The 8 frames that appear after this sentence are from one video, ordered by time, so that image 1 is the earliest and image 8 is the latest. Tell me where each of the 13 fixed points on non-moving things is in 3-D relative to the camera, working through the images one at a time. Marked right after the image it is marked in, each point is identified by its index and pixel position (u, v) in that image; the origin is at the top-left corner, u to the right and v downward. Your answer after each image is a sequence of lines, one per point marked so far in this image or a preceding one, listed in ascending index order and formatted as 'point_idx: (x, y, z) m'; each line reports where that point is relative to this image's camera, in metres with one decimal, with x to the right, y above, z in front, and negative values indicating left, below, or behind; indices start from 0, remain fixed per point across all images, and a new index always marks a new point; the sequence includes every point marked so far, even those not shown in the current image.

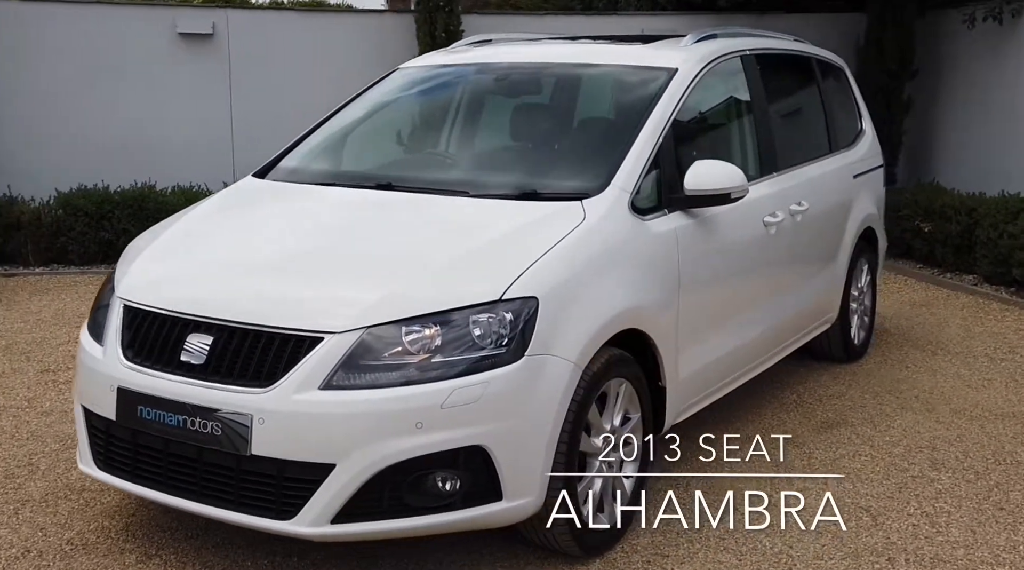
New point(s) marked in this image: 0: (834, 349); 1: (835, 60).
0: (+1.9, -0.4, +6.1) m
1: (+2.0, +1.3, +6.4) m
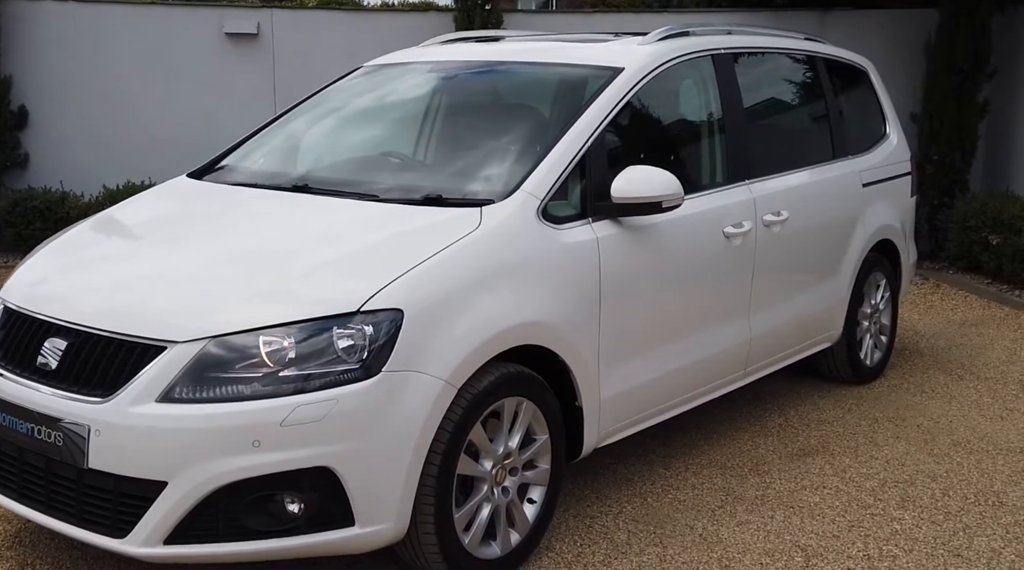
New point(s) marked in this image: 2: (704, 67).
0: (+1.8, -0.5, +5.7) m
1: (+2.0, +1.3, +6.0) m
2: (+0.8, +0.9, +4.5) m
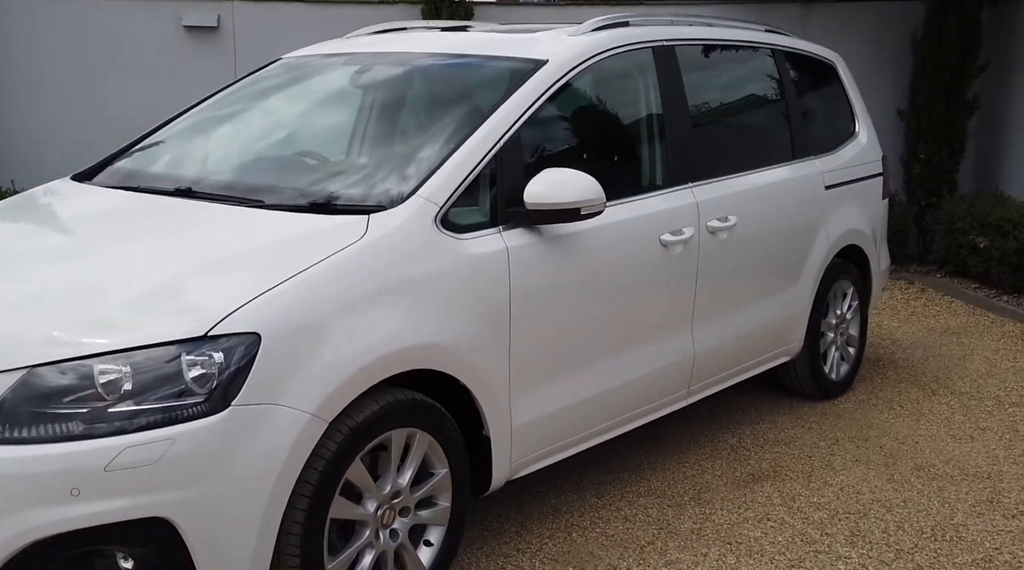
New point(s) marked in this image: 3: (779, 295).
0: (+1.5, -0.5, +5.3) m
1: (+1.7, +1.2, +5.6) m
2: (+0.5, +0.9, +4.2) m
3: (+1.2, 0.0, +4.8) m
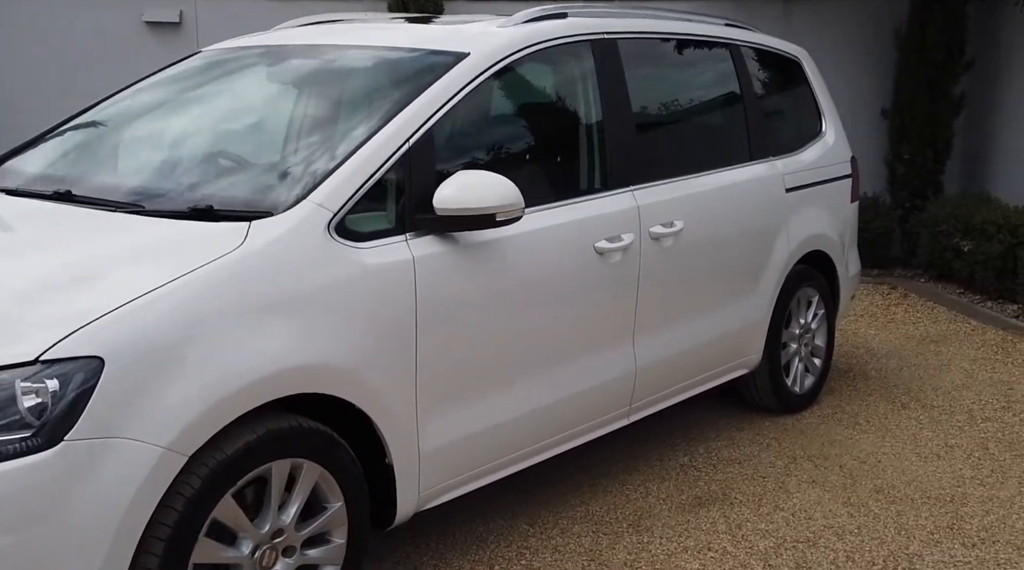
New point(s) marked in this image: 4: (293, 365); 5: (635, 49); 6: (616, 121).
0: (+1.2, -0.5, +5.1) m
1: (+1.4, +1.2, +5.3) m
2: (+0.3, +0.8, +3.9) m
3: (+0.9, -0.1, +4.5) m
4: (-0.5, -0.2, +2.6) m
5: (+0.5, +0.9, +4.2) m
6: (+0.4, +0.6, +3.9) m
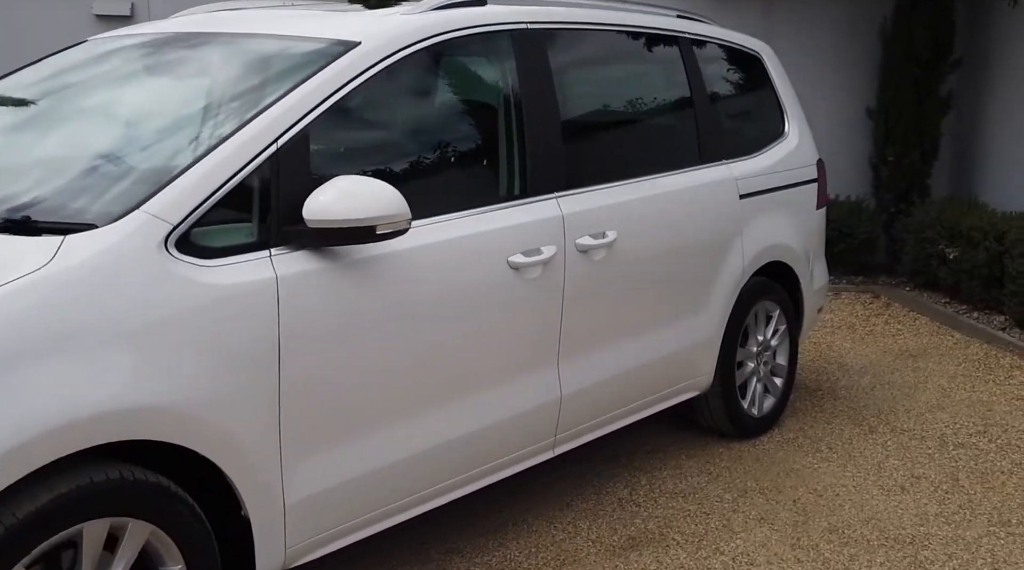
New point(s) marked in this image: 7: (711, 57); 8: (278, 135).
0: (+0.9, -0.6, +4.7) m
1: (+1.1, +1.1, +4.9) m
2: (0.0, +0.8, +3.5) m
3: (+0.6, -0.1, +4.1) m
4: (-0.8, -0.3, +2.2) m
5: (+0.2, +0.9, +3.8) m
6: (+0.1, +0.6, +3.5) m
7: (+0.9, +1.0, +4.7) m
8: (-0.6, +0.4, +2.7) m
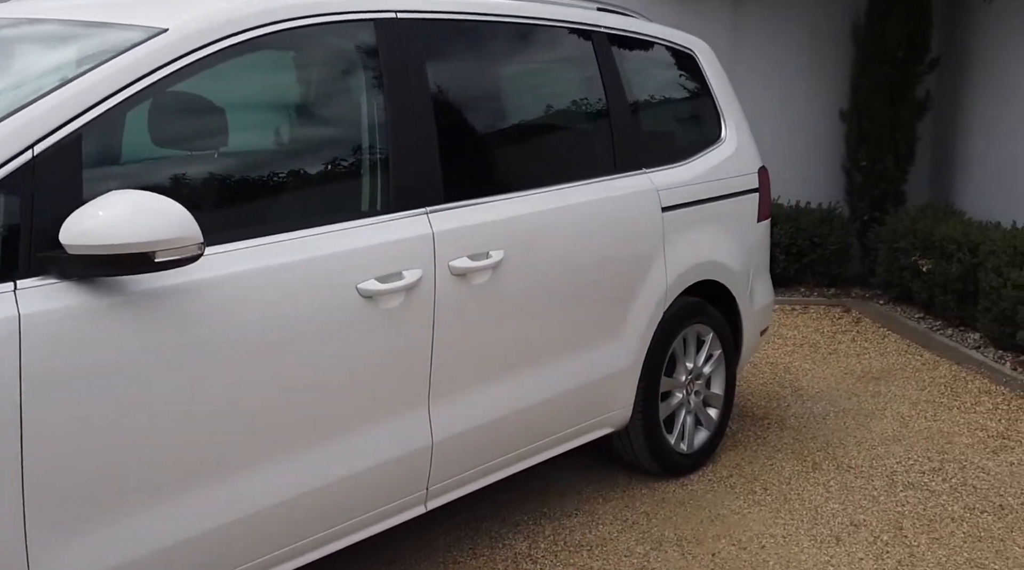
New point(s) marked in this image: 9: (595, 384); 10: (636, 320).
0: (+0.5, -0.7, +4.2) m
1: (+0.7, +1.0, +4.5) m
2: (-0.4, +0.7, +3.0) m
3: (+0.2, -0.2, +3.6) m
4: (-1.2, -0.3, +1.8) m
5: (-0.2, +0.8, +3.3) m
6: (-0.3, +0.5, +3.1) m
7: (+0.5, +0.9, +4.2) m
8: (-1.0, +0.3, +2.2) m
9: (+0.3, -0.3, +3.8) m
10: (+0.5, -0.1, +3.9) m
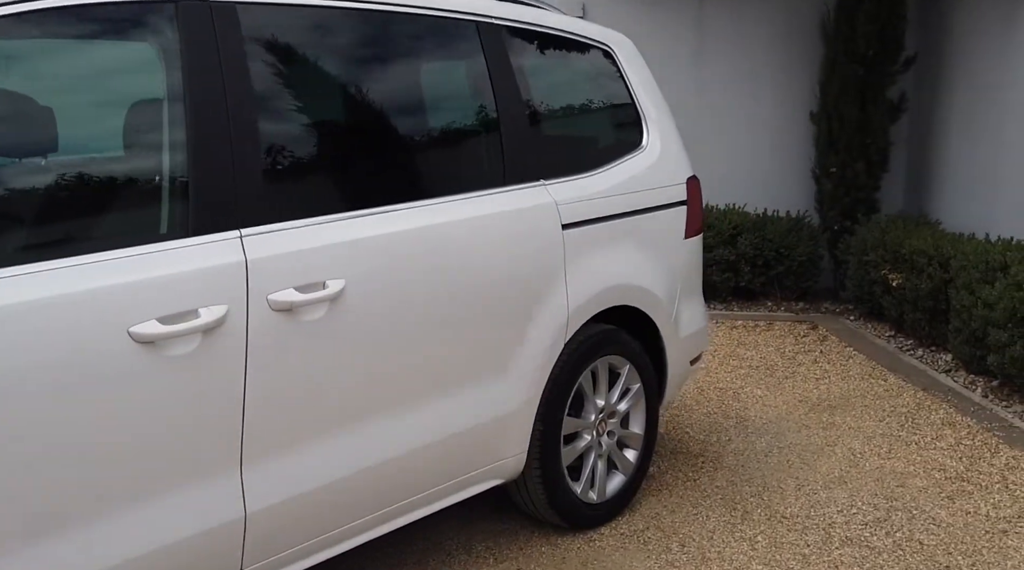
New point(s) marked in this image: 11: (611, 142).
0: (+0.1, -0.8, +3.7) m
1: (+0.3, +0.9, +4.0) m
2: (-0.8, +0.6, +2.5) m
3: (-0.2, -0.3, +3.1) m
4: (-1.6, -0.4, +1.2) m
5: (-0.6, +0.7, +2.8) m
6: (-0.7, +0.4, +2.6) m
7: (+0.1, +0.8, +3.7) m
8: (-1.4, +0.2, +1.7) m
9: (-0.1, -0.4, +3.2) m
10: (+0.1, -0.2, +3.4) m
11: (+0.4, +0.5, +4.0) m
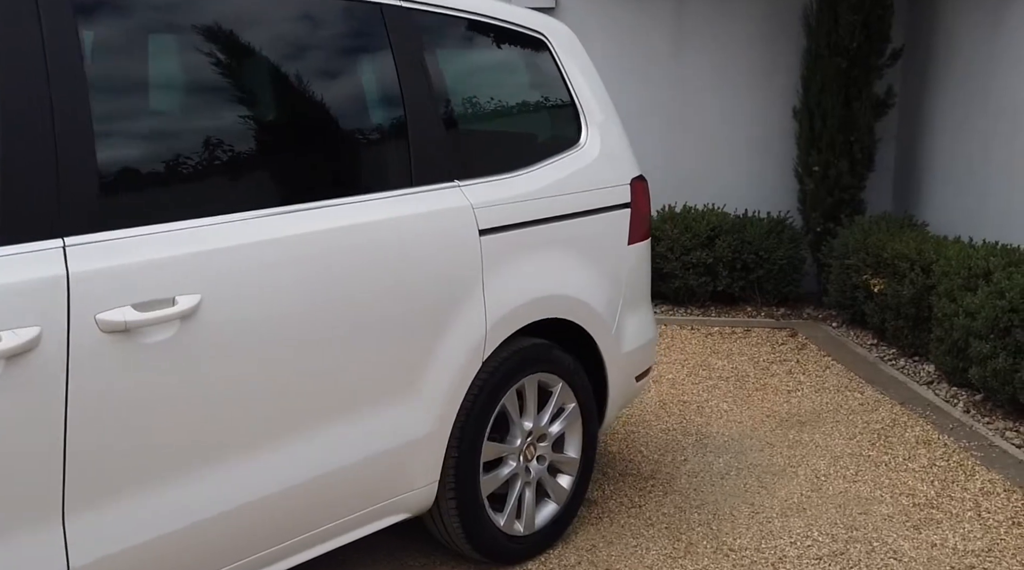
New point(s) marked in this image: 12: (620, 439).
0: (-0.2, -0.8, +3.3) m
1: (0.0, +0.9, +3.6) m
2: (-1.1, +0.6, +2.2) m
3: (-0.5, -0.4, +2.8) m
4: (-1.9, -0.5, +0.9) m
5: (-0.9, +0.7, +2.5) m
6: (-1.0, +0.3, +2.2) m
7: (-0.2, +0.8, +3.3) m
8: (-1.7, +0.2, +1.4) m
9: (-0.4, -0.5, +2.9) m
10: (-0.2, -0.2, +3.0) m
11: (+0.1, +0.5, +3.6) m
12: (+0.5, -0.7, +4.8) m
